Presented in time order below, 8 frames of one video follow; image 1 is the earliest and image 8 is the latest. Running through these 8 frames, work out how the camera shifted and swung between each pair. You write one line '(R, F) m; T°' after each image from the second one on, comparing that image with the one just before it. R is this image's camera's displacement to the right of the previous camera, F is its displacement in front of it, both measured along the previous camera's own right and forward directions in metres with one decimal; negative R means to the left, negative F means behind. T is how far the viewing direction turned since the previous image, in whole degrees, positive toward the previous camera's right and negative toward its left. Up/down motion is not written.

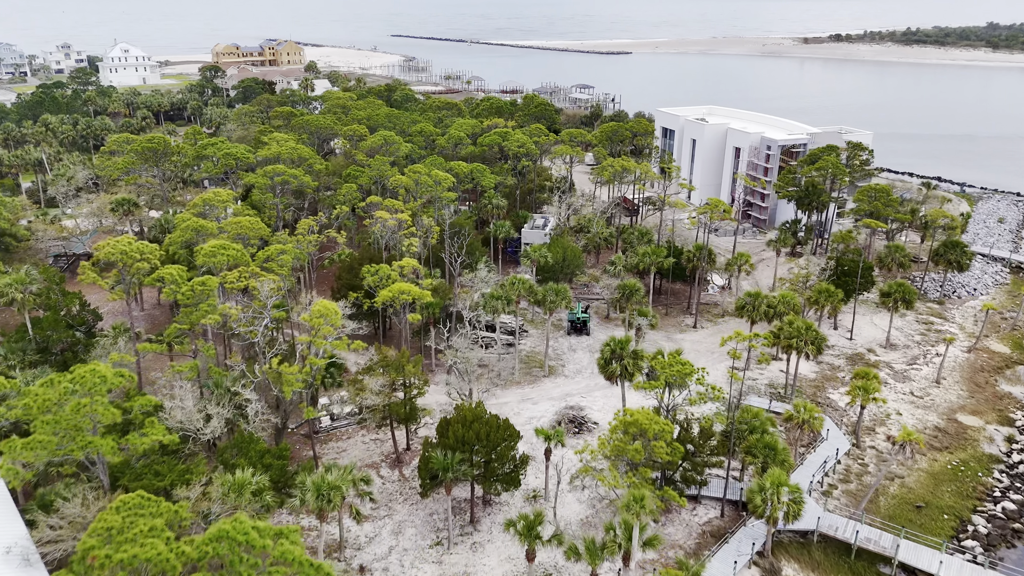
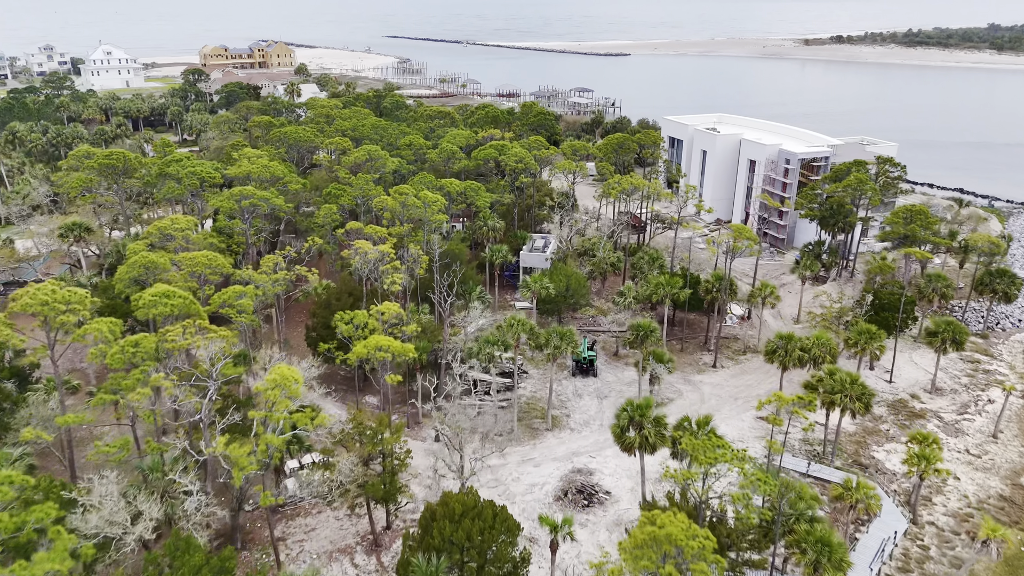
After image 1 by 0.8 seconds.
(-0.1, +5.4) m; 0°
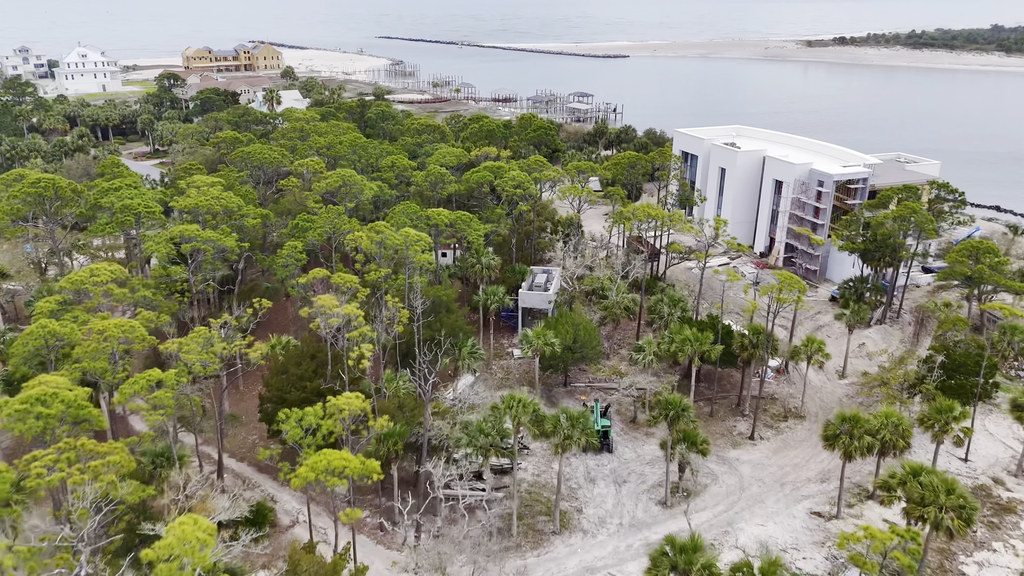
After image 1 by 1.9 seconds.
(-0.1, +7.4) m; 0°
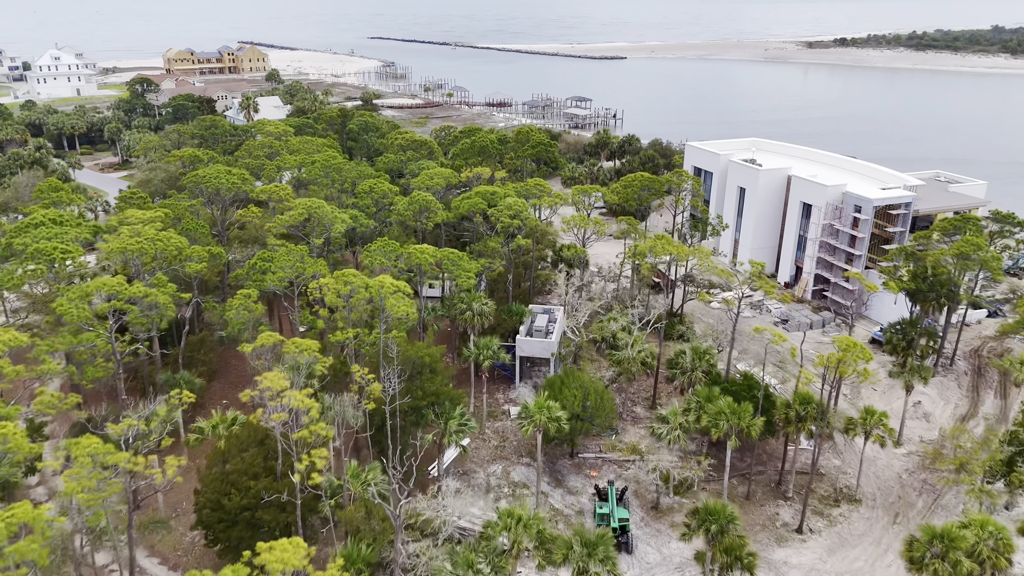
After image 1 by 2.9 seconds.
(-0.1, +6.7) m; 0°
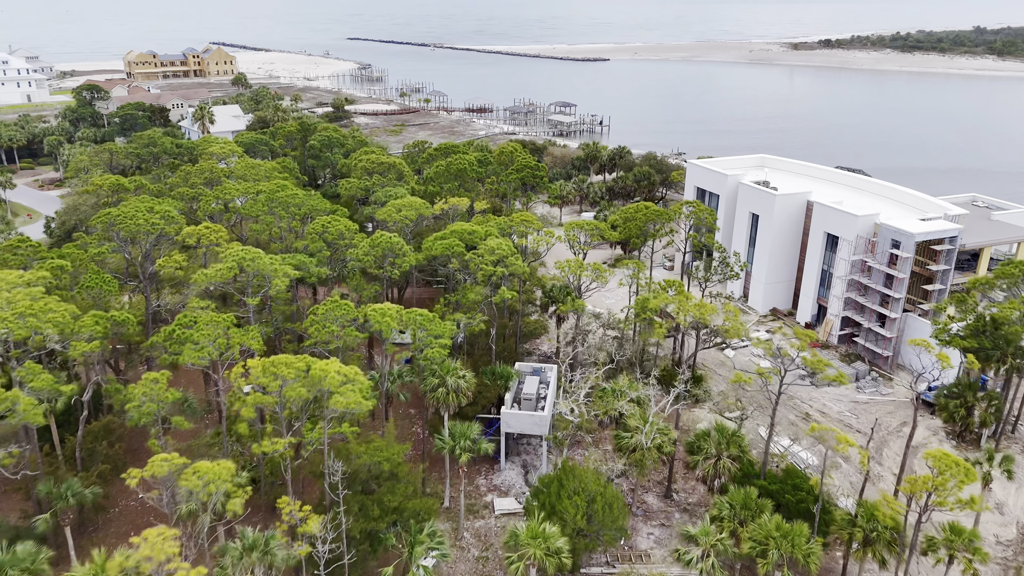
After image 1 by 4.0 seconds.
(0.0, +7.4) m; +1°
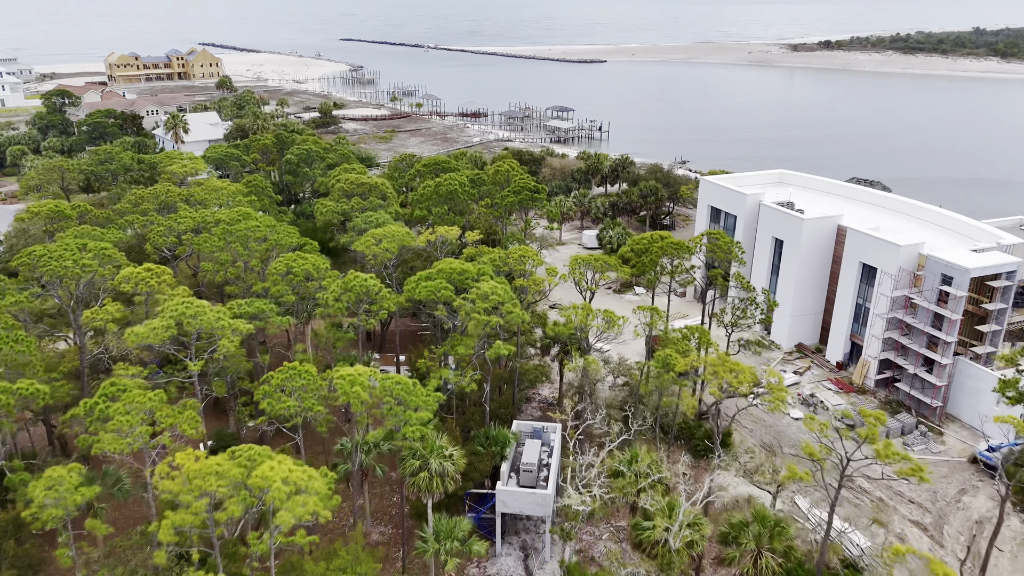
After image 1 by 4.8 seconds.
(-0.1, +5.4) m; 0°
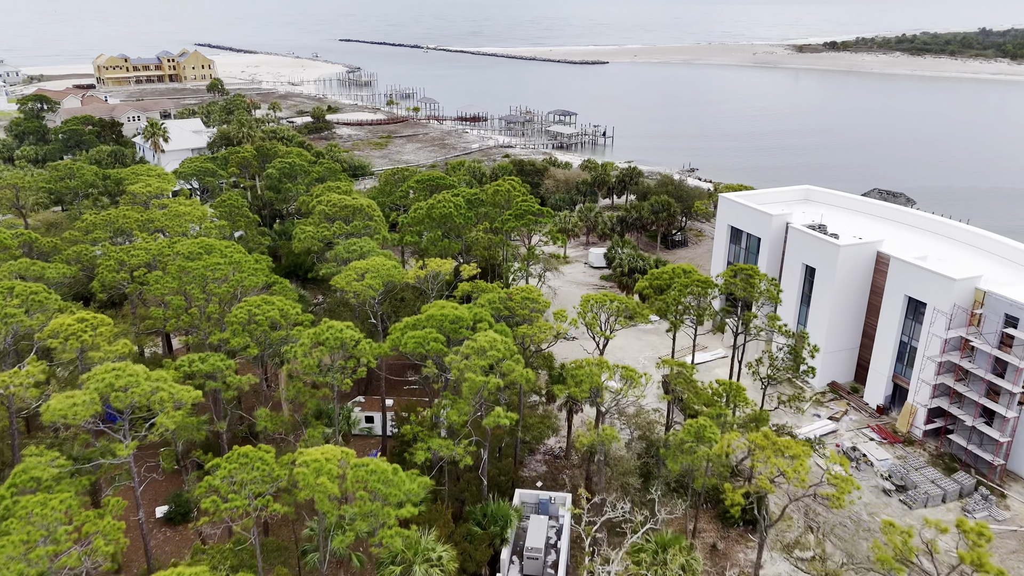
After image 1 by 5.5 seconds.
(-0.1, +4.7) m; 0°
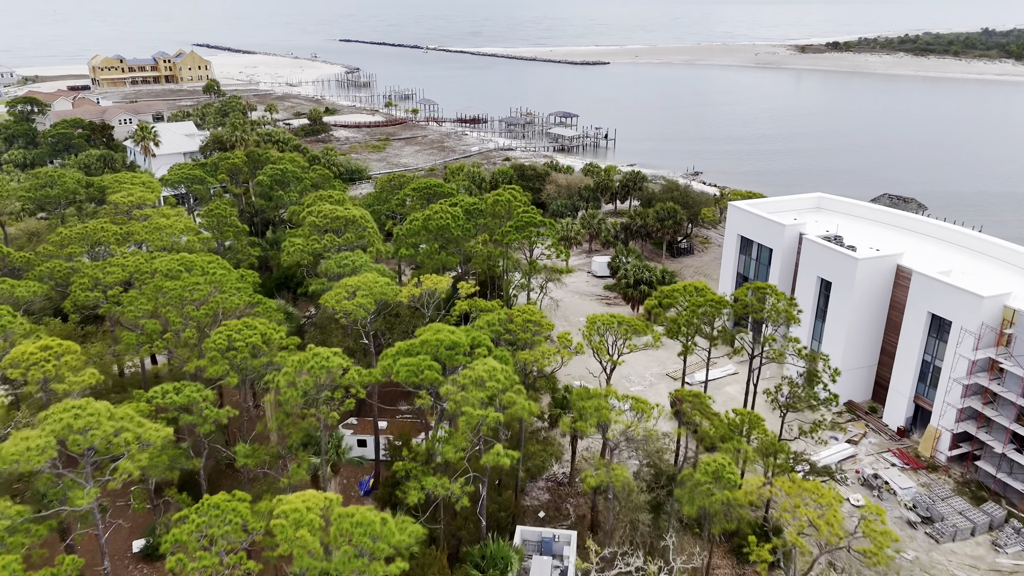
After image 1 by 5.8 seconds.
(0.0, +2.0) m; 0°
